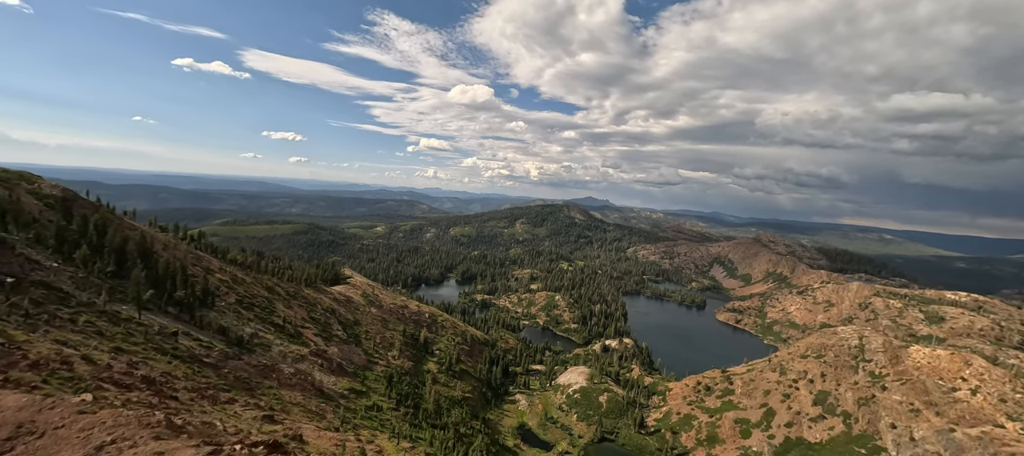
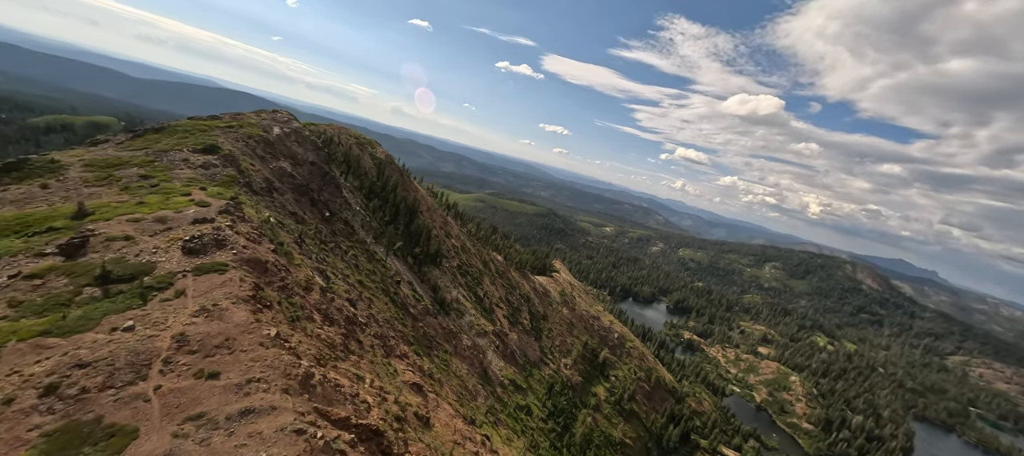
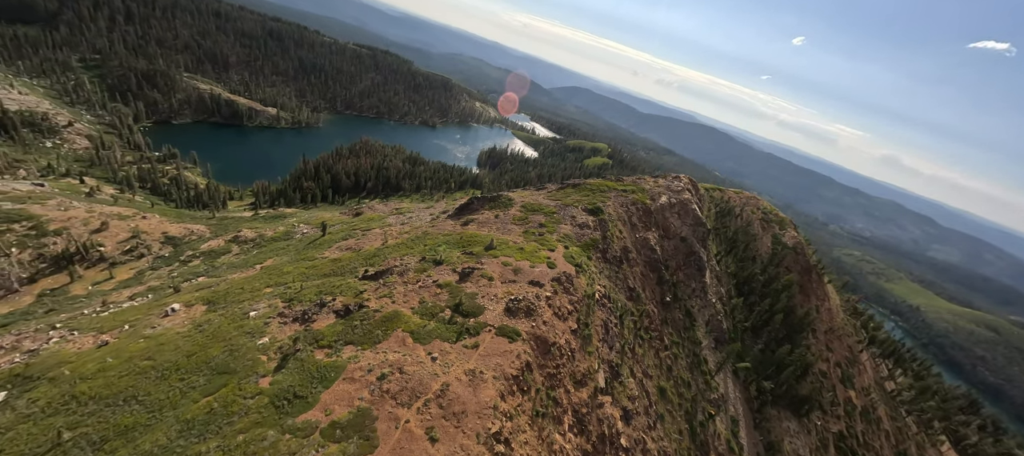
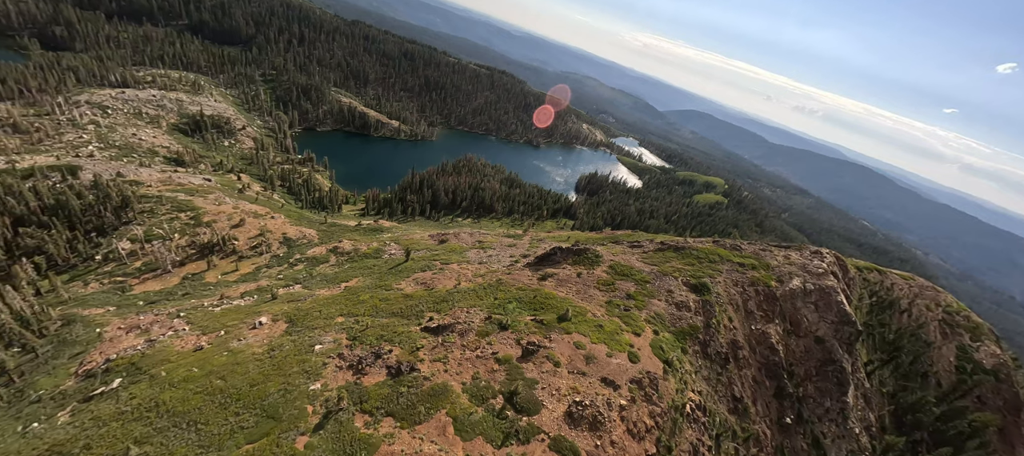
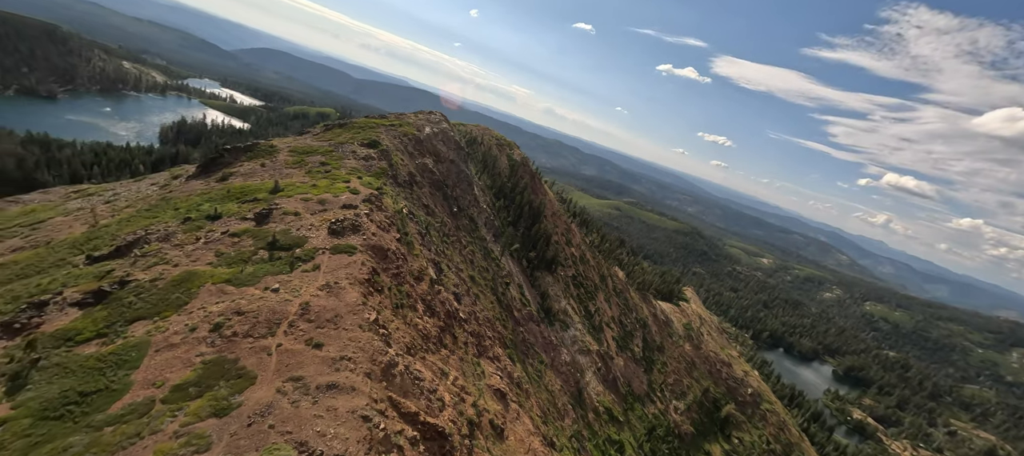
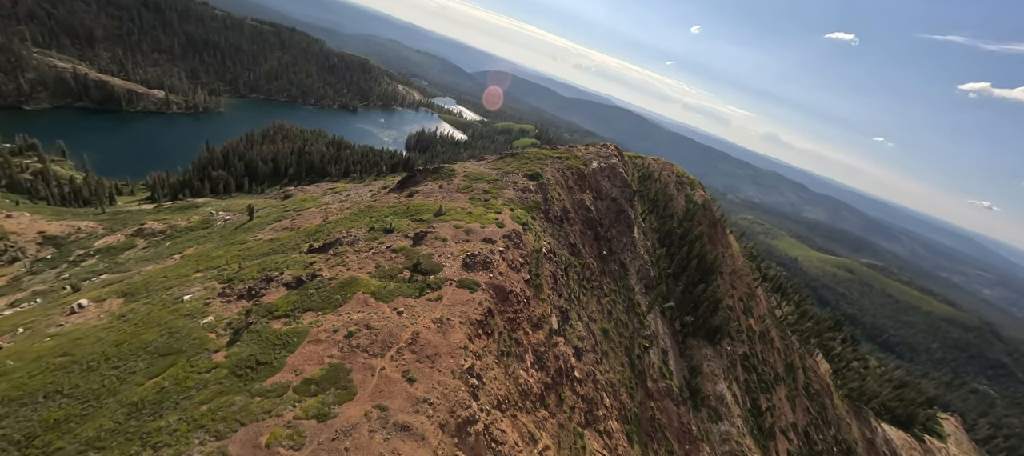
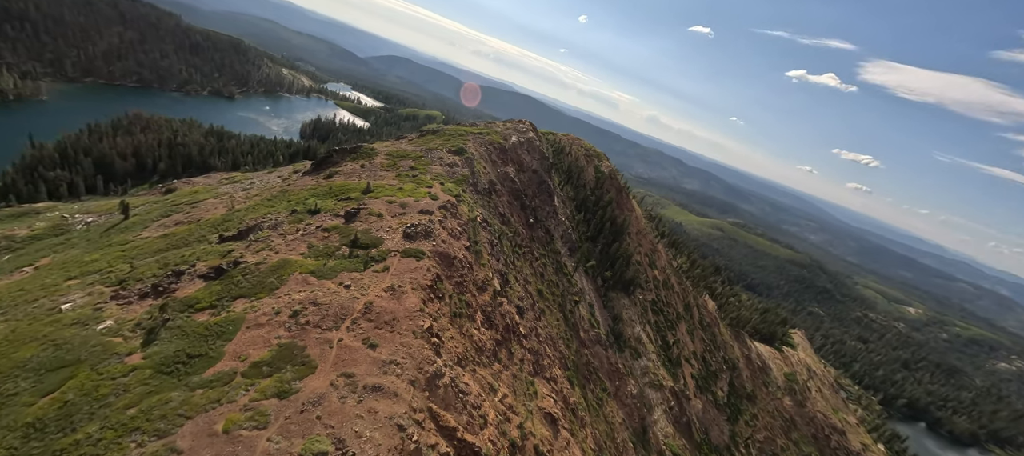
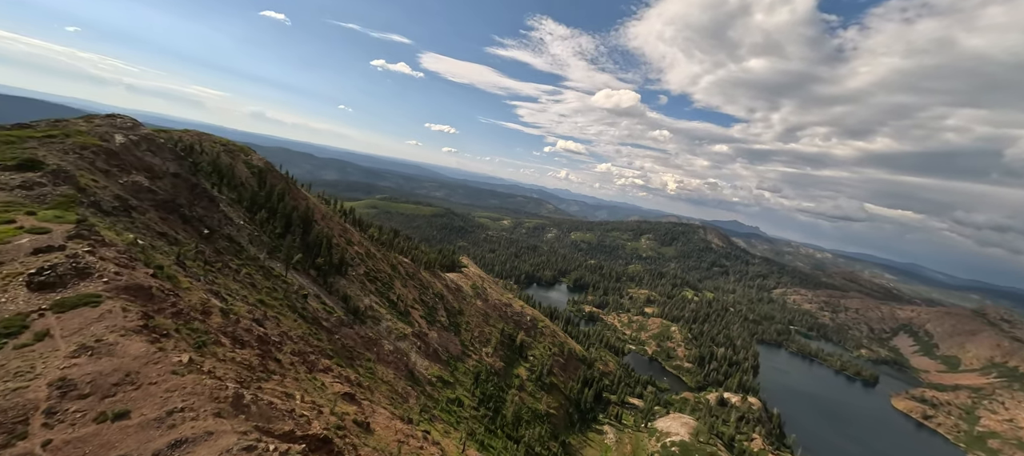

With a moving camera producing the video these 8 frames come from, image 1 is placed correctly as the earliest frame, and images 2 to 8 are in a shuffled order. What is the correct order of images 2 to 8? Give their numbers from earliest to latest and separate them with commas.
8, 2, 5, 7, 6, 3, 4
